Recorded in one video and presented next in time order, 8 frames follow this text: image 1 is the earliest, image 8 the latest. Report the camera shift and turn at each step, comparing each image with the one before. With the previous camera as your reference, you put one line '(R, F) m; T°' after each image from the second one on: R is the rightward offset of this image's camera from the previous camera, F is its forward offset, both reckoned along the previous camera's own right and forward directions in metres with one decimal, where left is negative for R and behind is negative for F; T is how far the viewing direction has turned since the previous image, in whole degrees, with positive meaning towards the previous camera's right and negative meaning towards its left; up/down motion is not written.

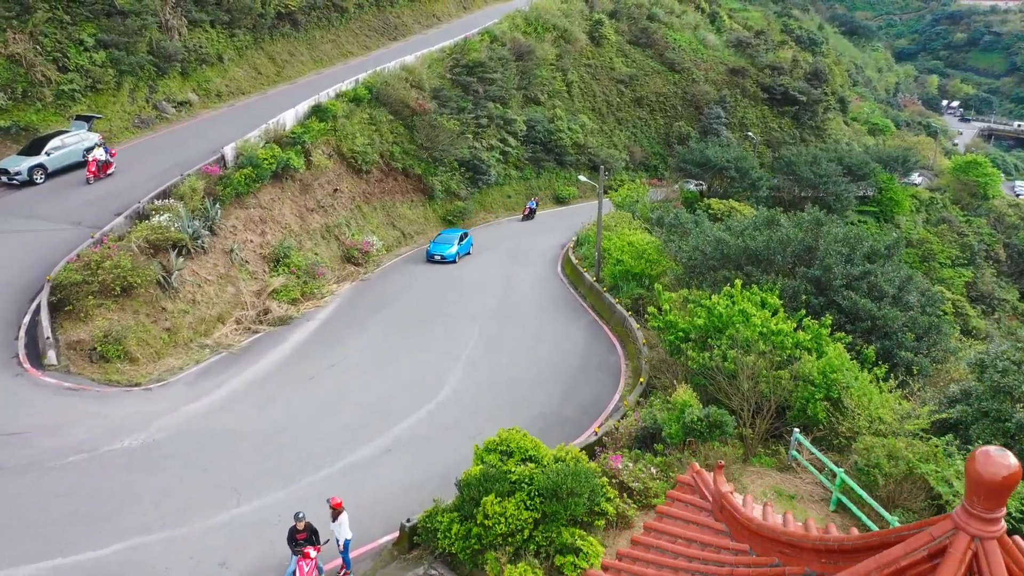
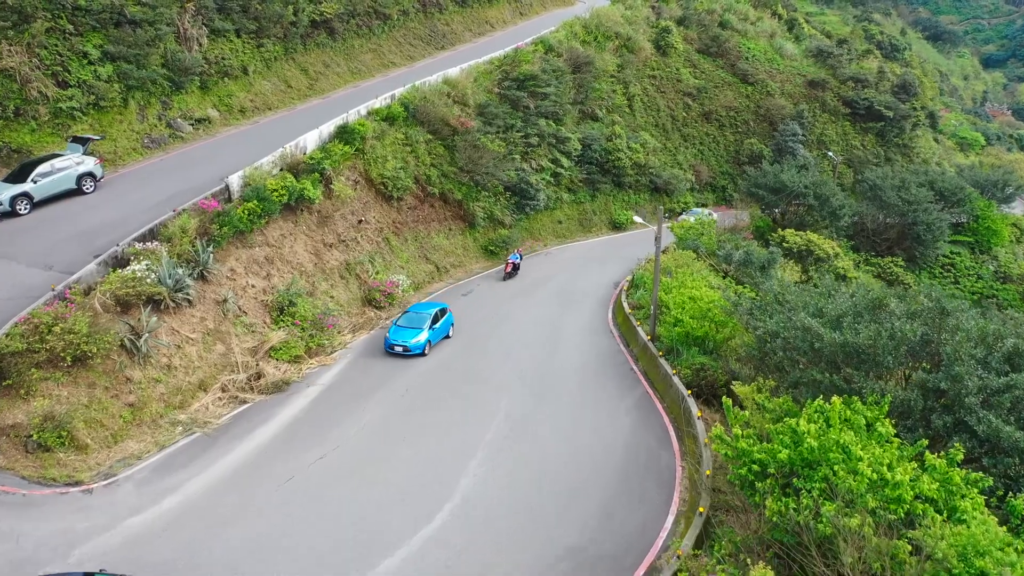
(+0.4, +2.4) m; -4°
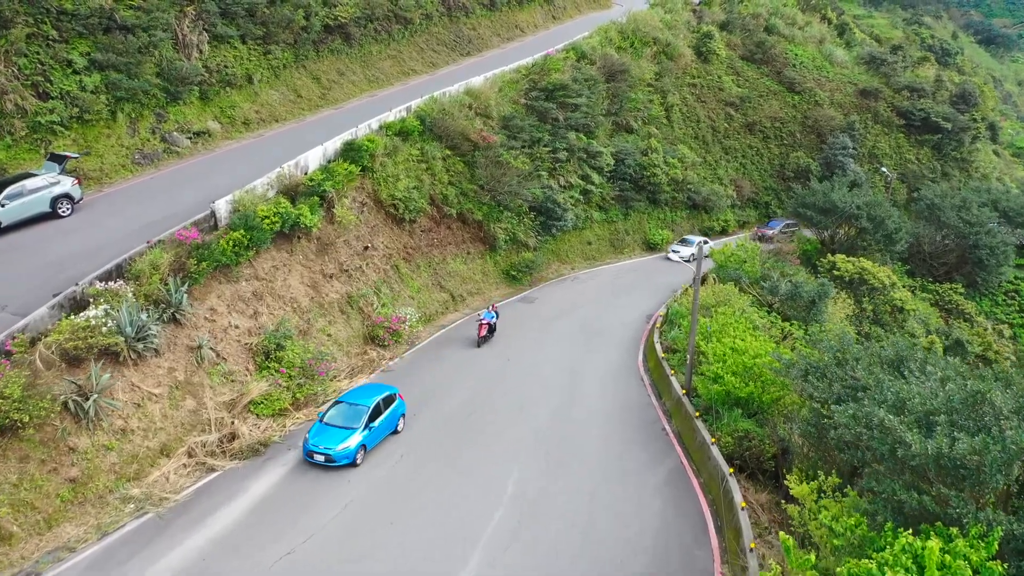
(+0.3, +1.8) m; -2°
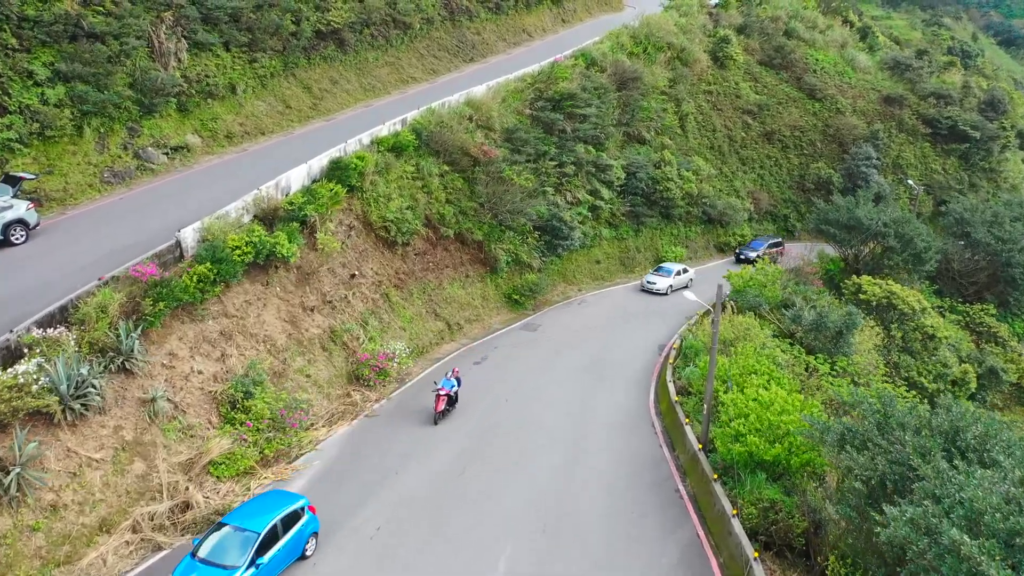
(+0.2, +1.4) m; -1°
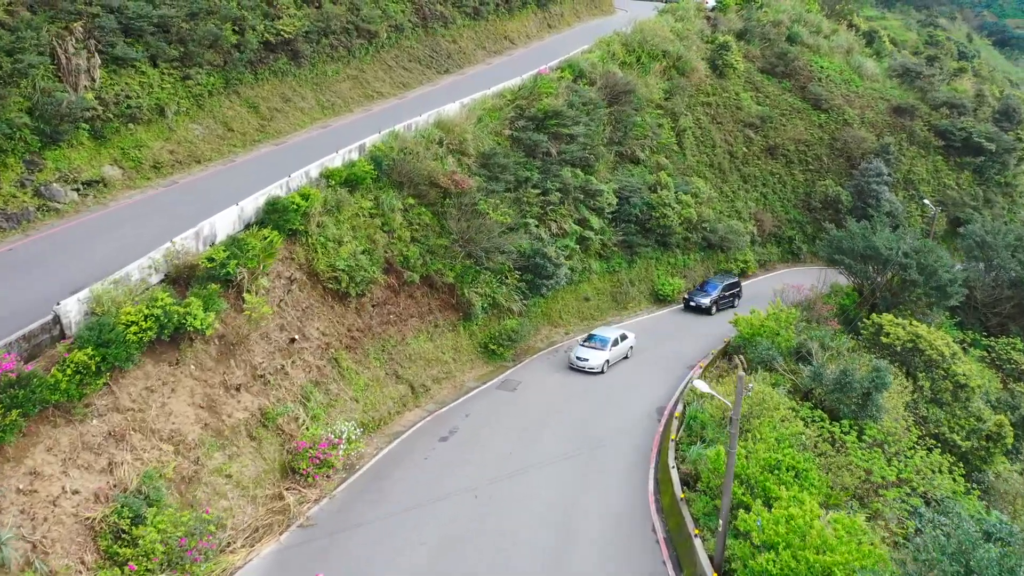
(+0.3, +2.5) m; +1°
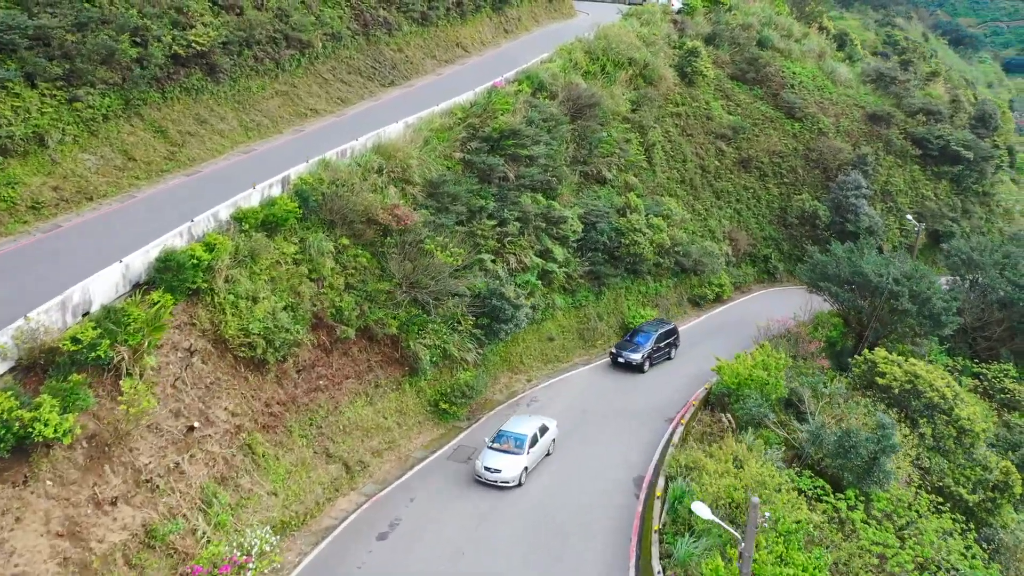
(+0.2, +2.2) m; +3°
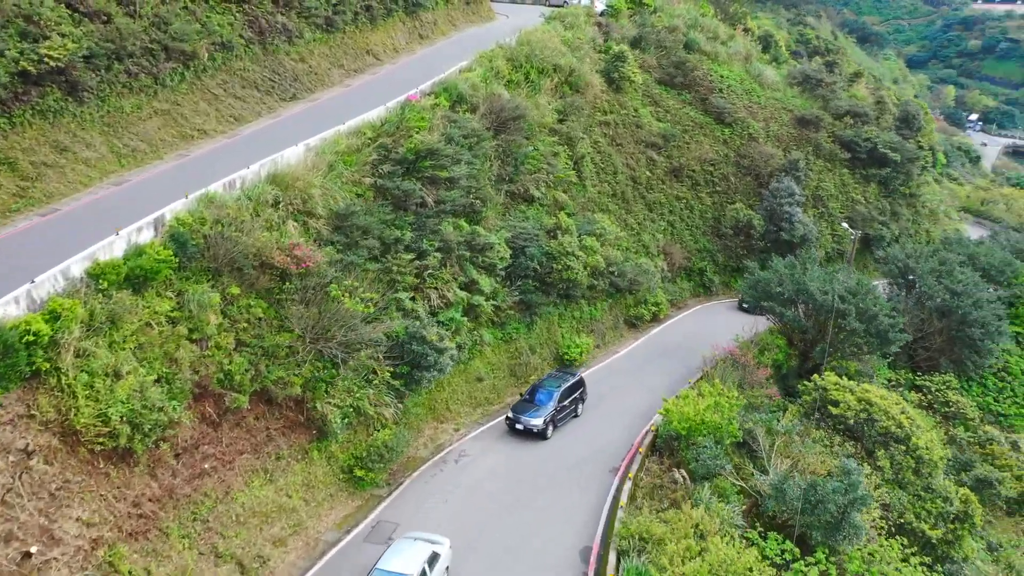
(+0.1, +1.8) m; +5°
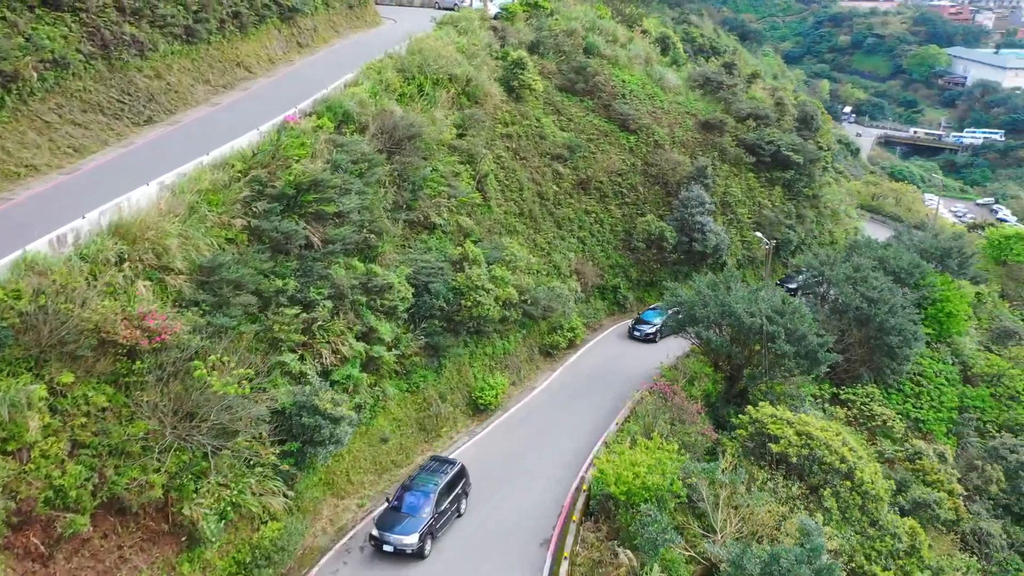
(0.0, +1.9) m; +7°
